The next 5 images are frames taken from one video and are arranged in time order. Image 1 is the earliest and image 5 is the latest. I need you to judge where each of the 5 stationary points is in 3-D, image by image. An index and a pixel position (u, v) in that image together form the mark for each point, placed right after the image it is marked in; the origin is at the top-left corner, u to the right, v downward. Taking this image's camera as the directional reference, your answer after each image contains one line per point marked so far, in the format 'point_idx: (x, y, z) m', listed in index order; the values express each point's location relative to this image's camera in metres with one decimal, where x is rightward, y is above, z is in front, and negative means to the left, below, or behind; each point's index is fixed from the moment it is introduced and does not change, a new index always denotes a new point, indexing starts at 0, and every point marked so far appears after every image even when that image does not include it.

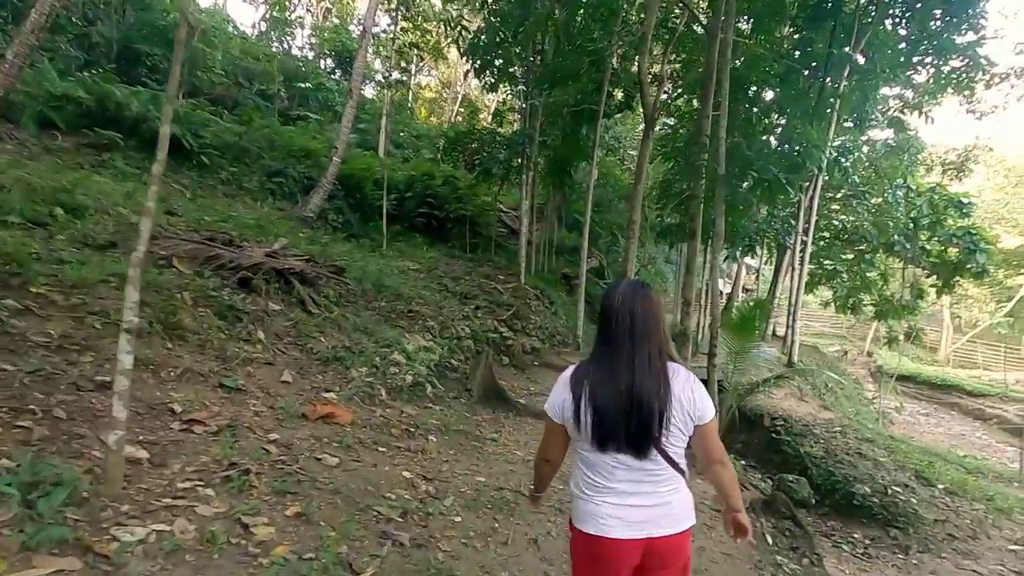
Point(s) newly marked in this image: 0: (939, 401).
0: (+13.8, -3.7, +17.5) m
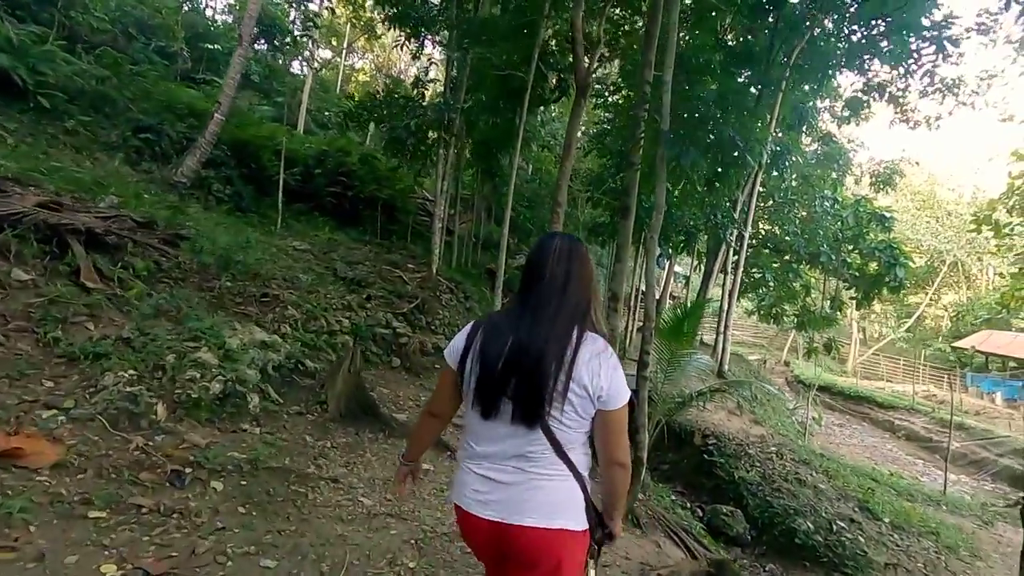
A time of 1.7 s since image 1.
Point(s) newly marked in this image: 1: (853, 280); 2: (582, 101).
0: (+11.1, -4.1, +17.8) m
1: (+7.6, +0.1, +12.6) m
2: (+1.0, +2.7, +7.8) m
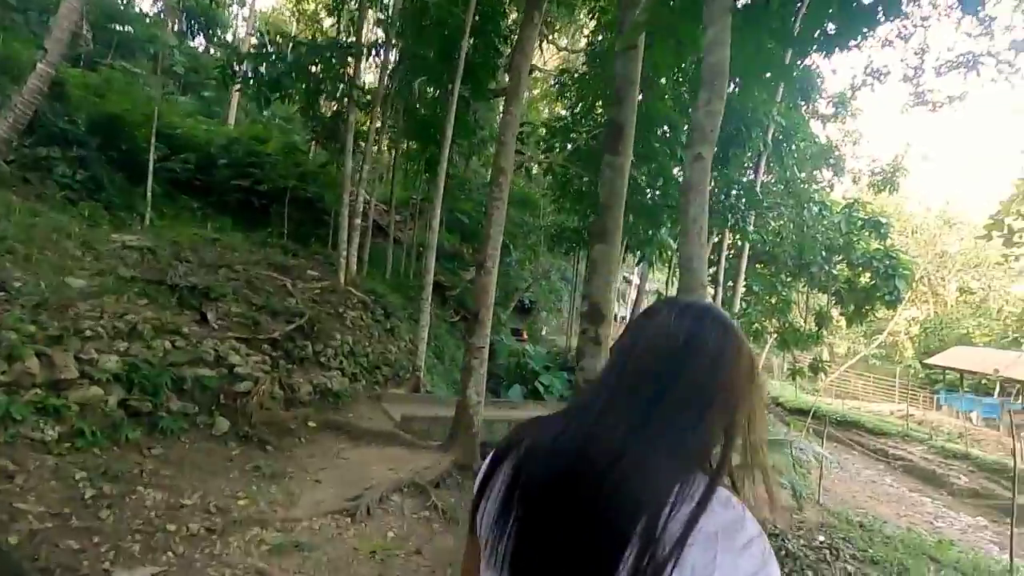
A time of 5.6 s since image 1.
0: (+9.7, -4.5, +16.0) m
1: (+6.5, -0.1, +10.7) m
2: (+0.3, +2.5, +5.6) m
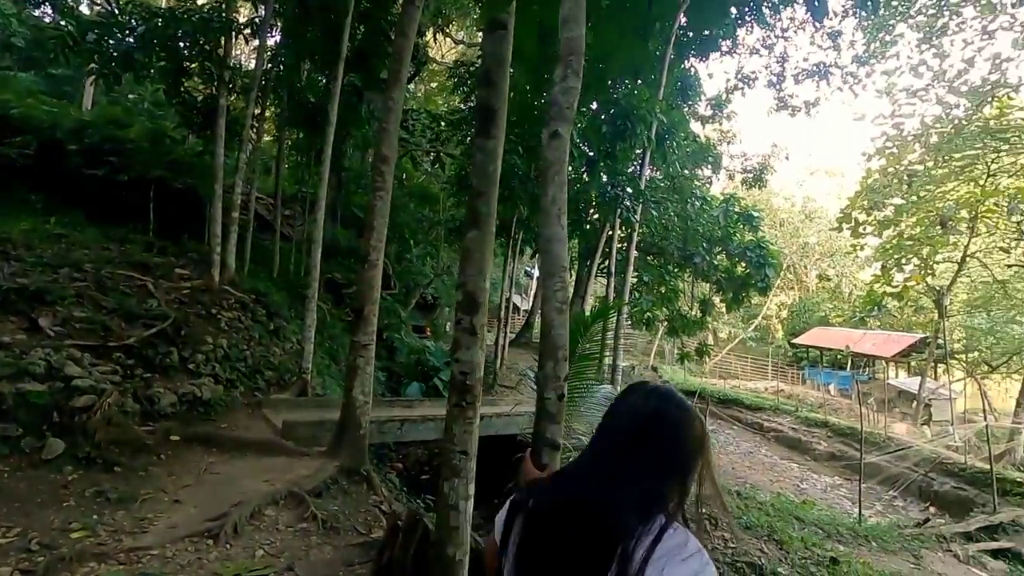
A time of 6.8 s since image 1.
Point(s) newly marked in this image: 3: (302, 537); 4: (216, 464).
0: (+6.8, -4.2, +17.4) m
1: (+4.5, +0.1, +11.6) m
2: (-0.9, +2.6, +5.5) m
3: (-1.4, -1.7, +3.7) m
4: (-2.4, -1.4, +4.5) m
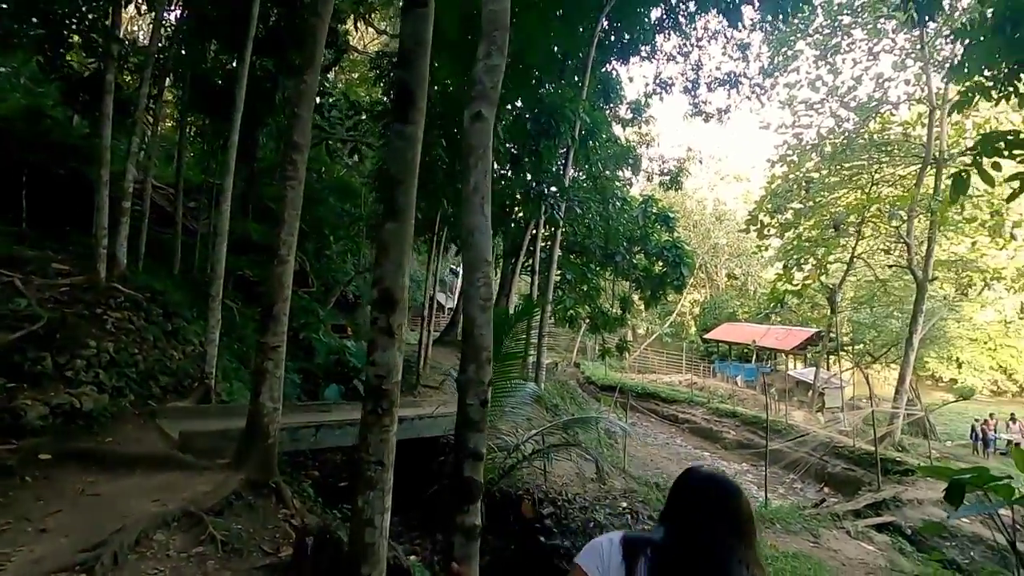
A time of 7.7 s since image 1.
0: (+4.3, -4.1, +18.1) m
1: (+2.8, +0.1, +12.0) m
2: (-1.6, +2.6, +5.2) m
3: (-1.9, -1.7, +3.4) m
4: (-3.0, -1.4, +4.0) m
